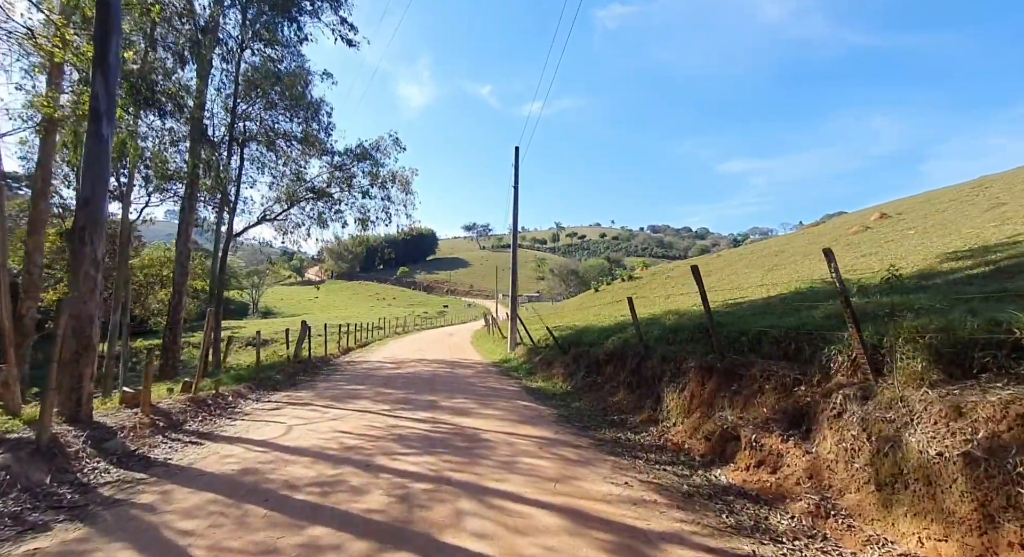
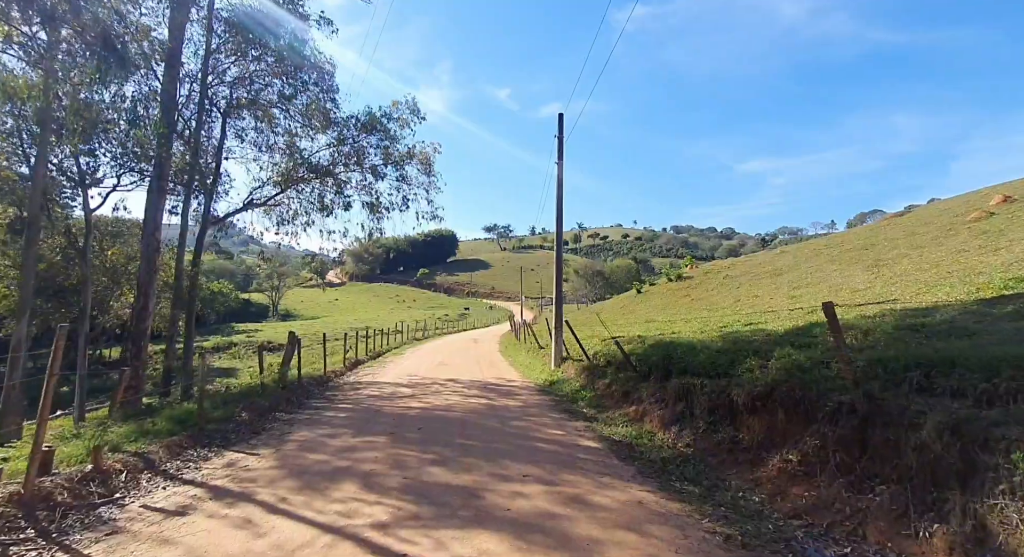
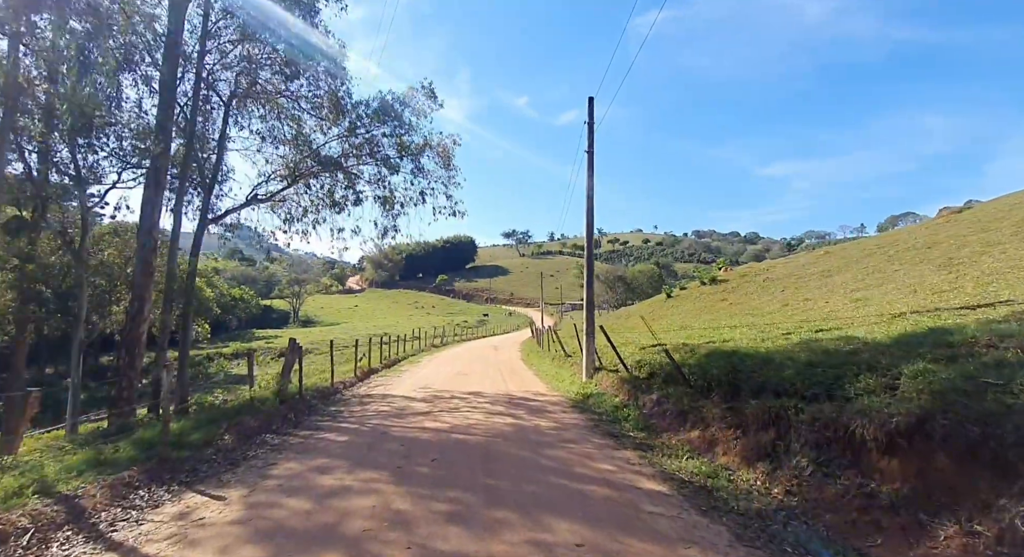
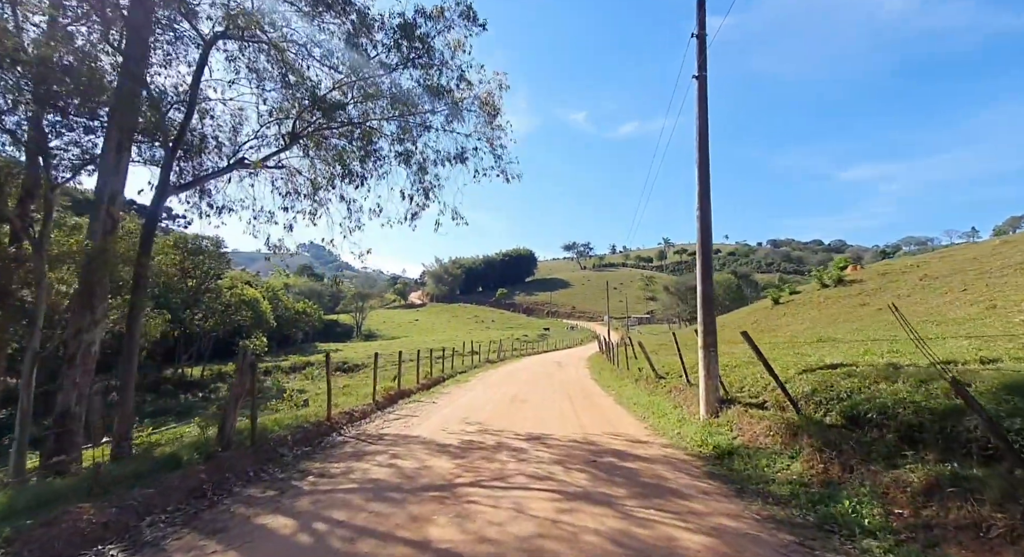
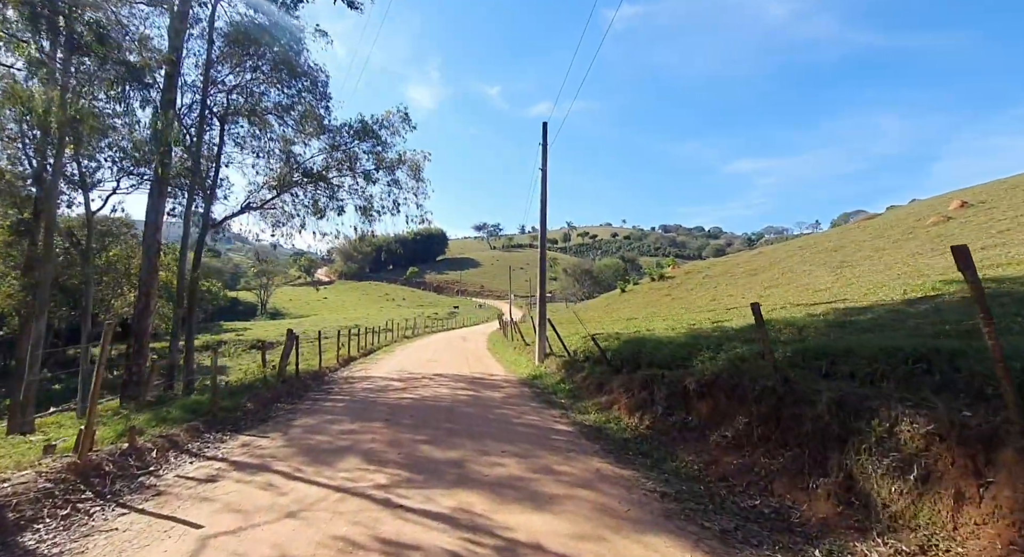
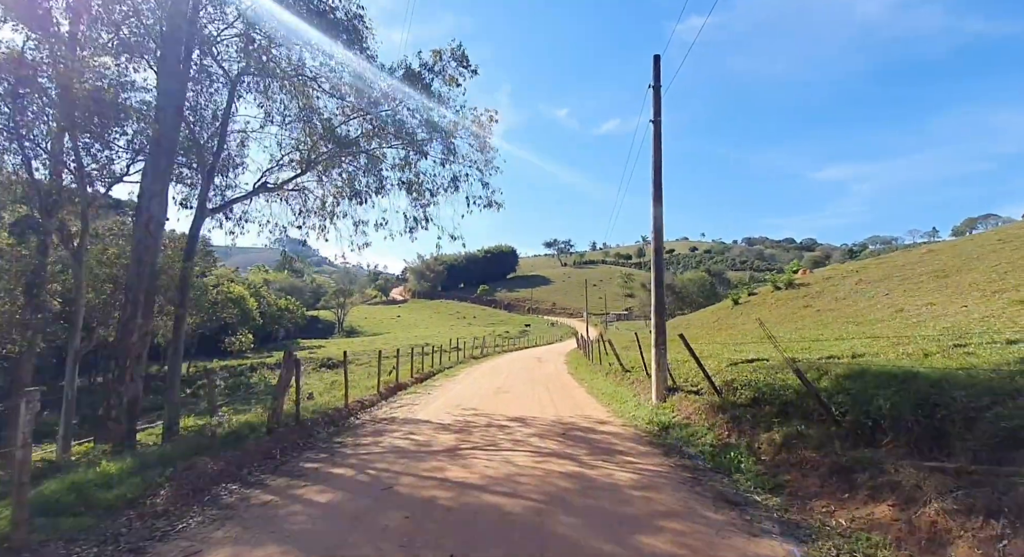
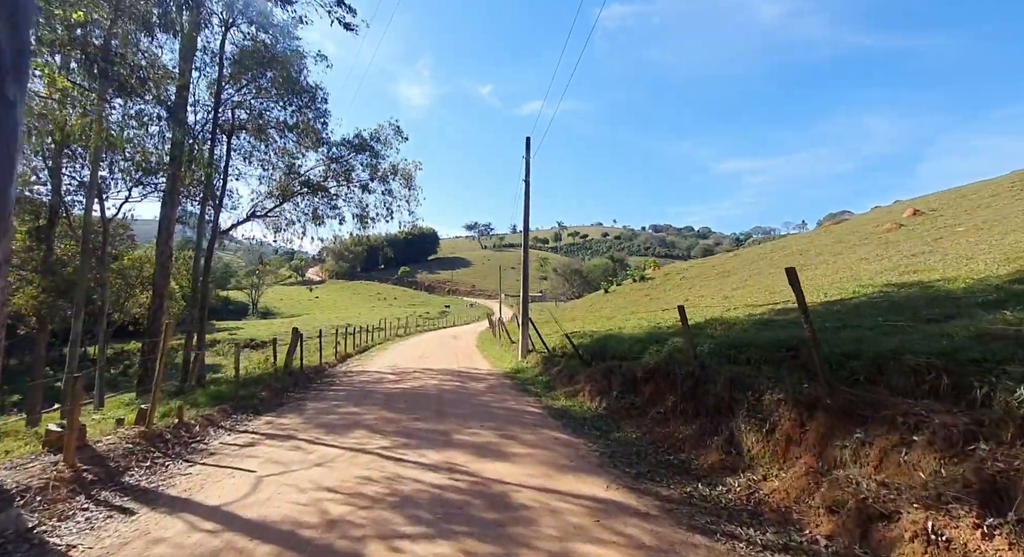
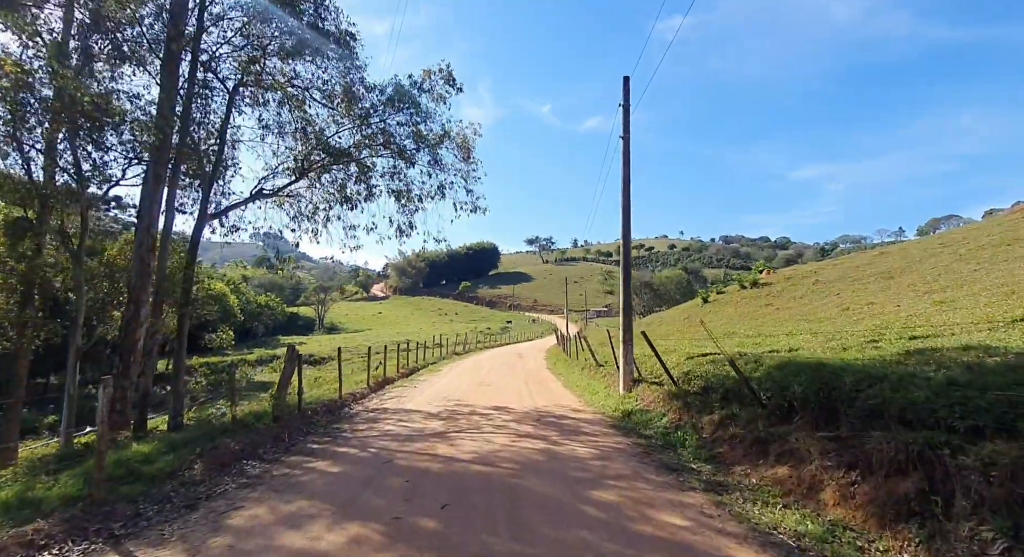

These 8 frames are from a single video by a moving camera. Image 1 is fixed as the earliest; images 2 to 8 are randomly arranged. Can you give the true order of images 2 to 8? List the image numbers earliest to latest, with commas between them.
7, 5, 2, 3, 8, 6, 4
